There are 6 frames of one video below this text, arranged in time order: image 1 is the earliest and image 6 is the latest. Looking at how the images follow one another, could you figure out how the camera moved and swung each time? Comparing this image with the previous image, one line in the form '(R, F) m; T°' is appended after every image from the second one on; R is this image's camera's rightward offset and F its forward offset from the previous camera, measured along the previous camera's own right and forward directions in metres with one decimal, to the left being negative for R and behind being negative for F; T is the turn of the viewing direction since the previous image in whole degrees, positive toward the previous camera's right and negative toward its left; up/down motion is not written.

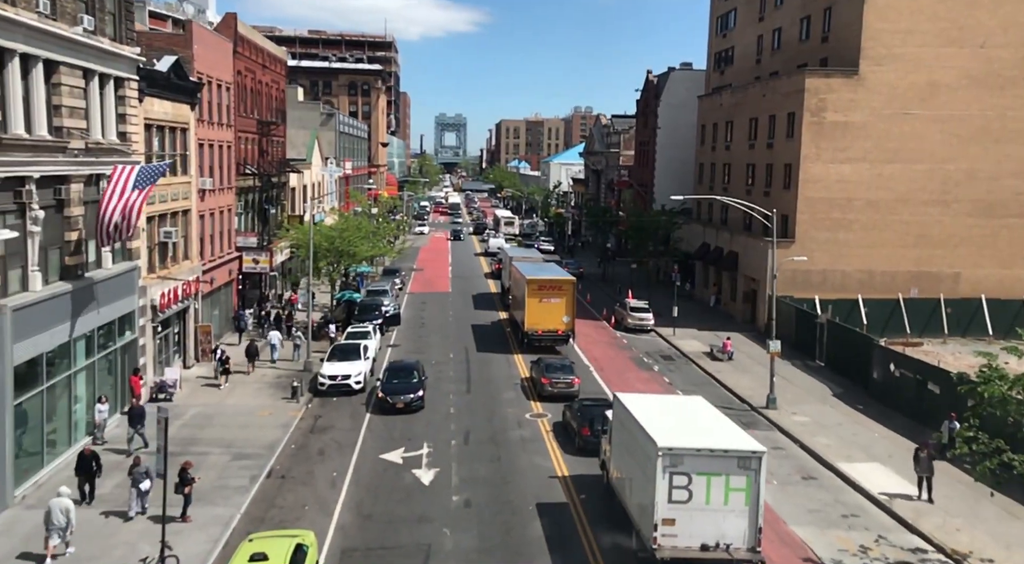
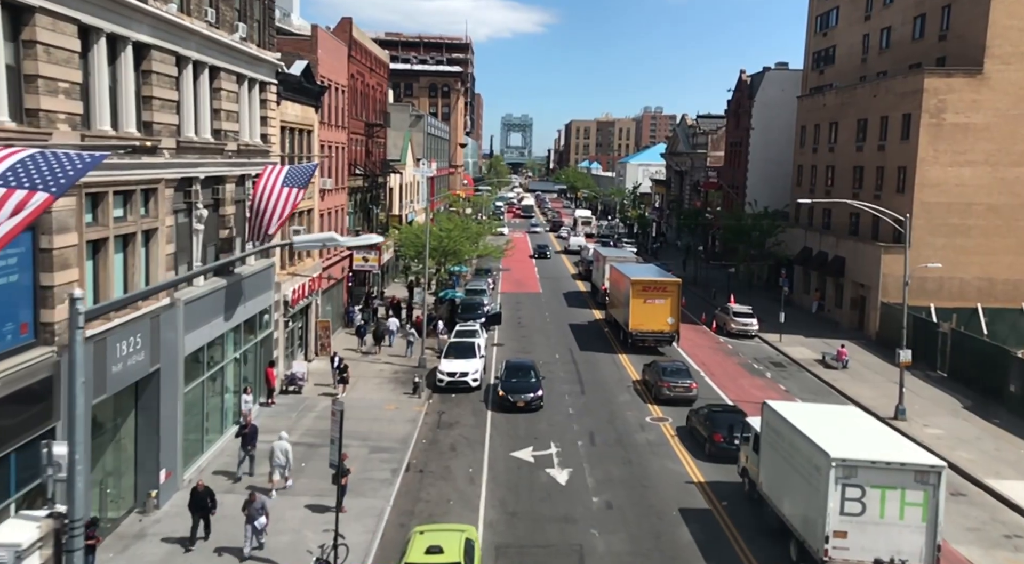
(-1.6, -0.3) m; -5°
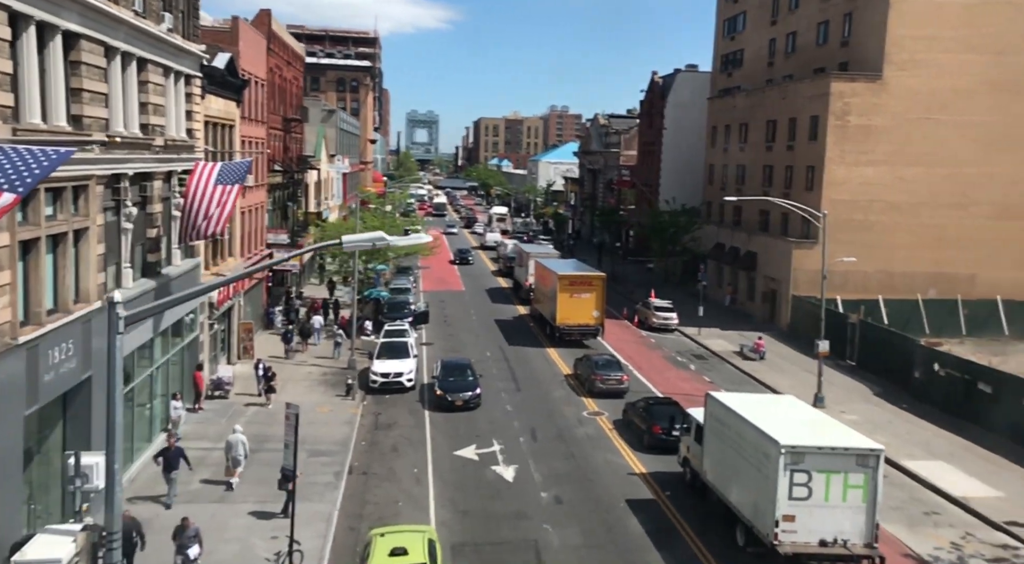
(-0.7, +0.2) m; +5°
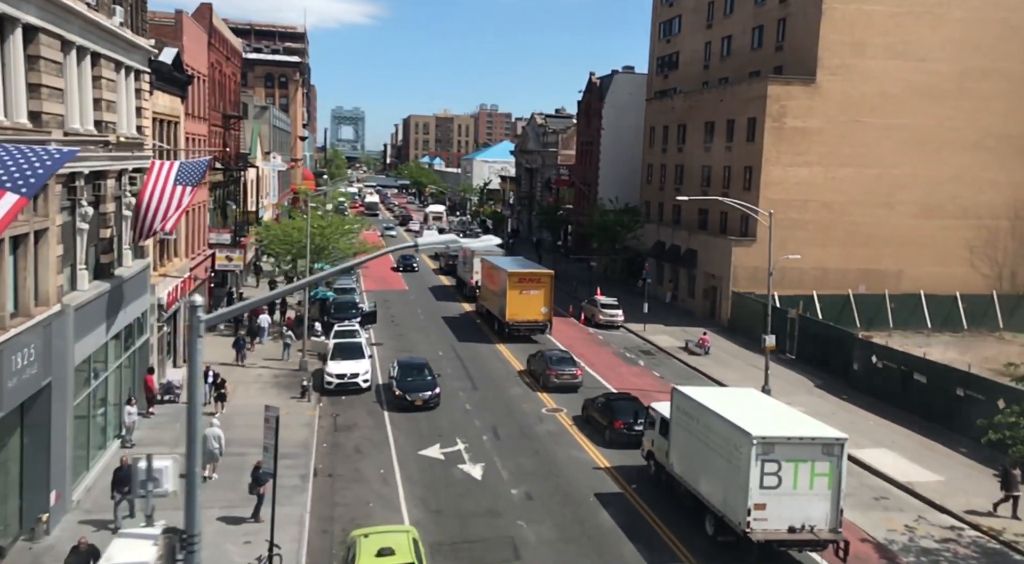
(-0.8, 0.0) m; +4°
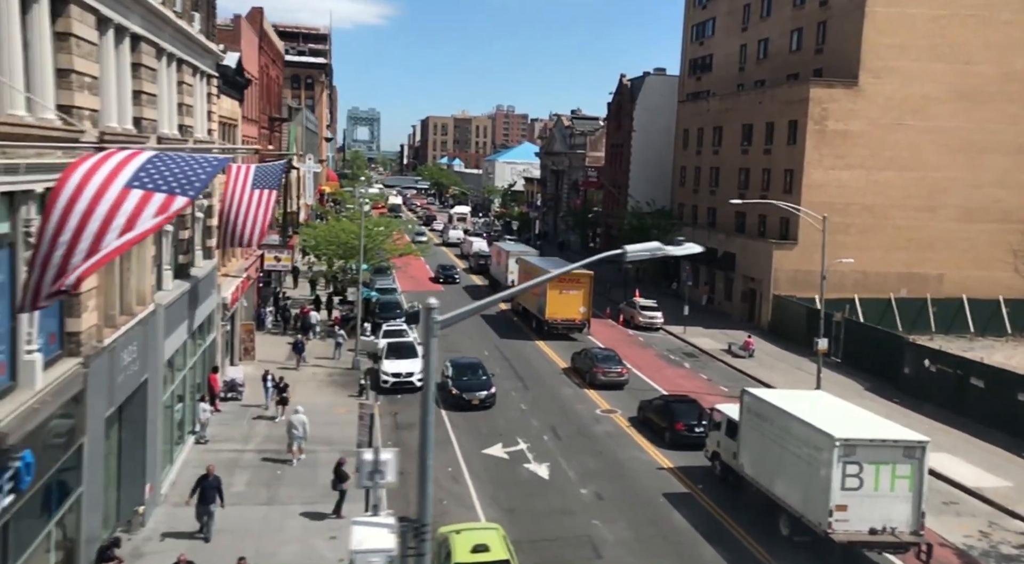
(-1.1, -0.4) m; -2°
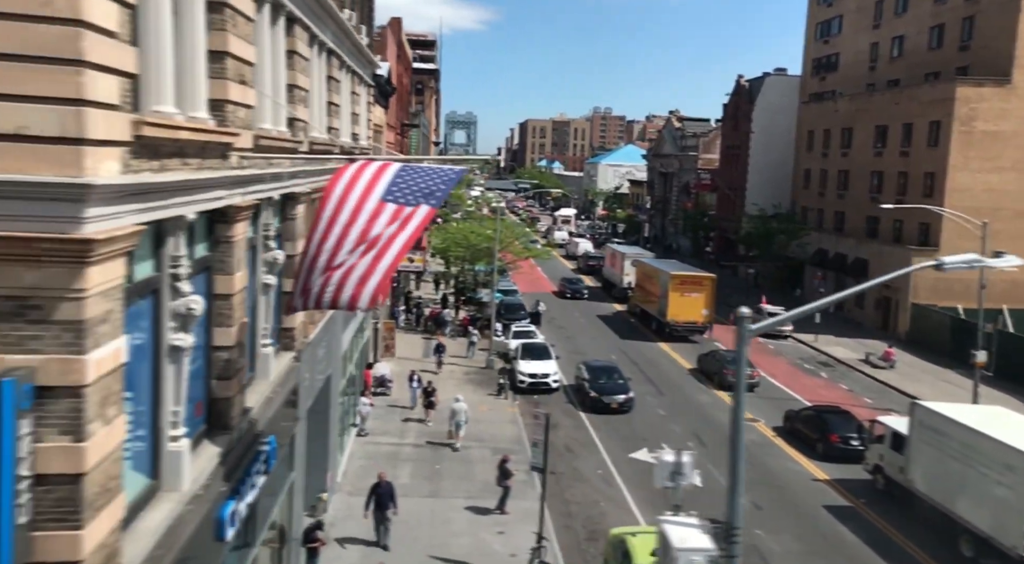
(-1.2, -0.4) m; -7°
